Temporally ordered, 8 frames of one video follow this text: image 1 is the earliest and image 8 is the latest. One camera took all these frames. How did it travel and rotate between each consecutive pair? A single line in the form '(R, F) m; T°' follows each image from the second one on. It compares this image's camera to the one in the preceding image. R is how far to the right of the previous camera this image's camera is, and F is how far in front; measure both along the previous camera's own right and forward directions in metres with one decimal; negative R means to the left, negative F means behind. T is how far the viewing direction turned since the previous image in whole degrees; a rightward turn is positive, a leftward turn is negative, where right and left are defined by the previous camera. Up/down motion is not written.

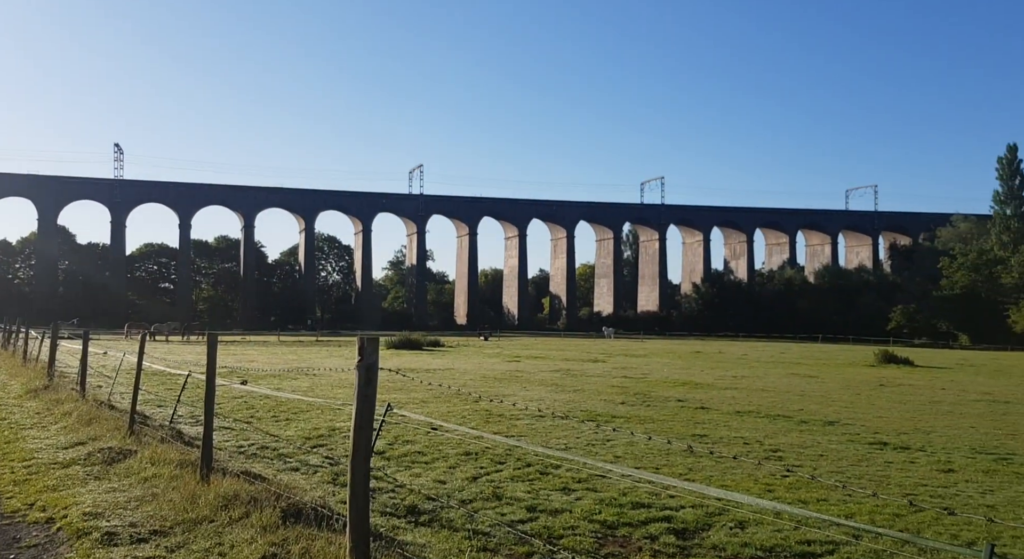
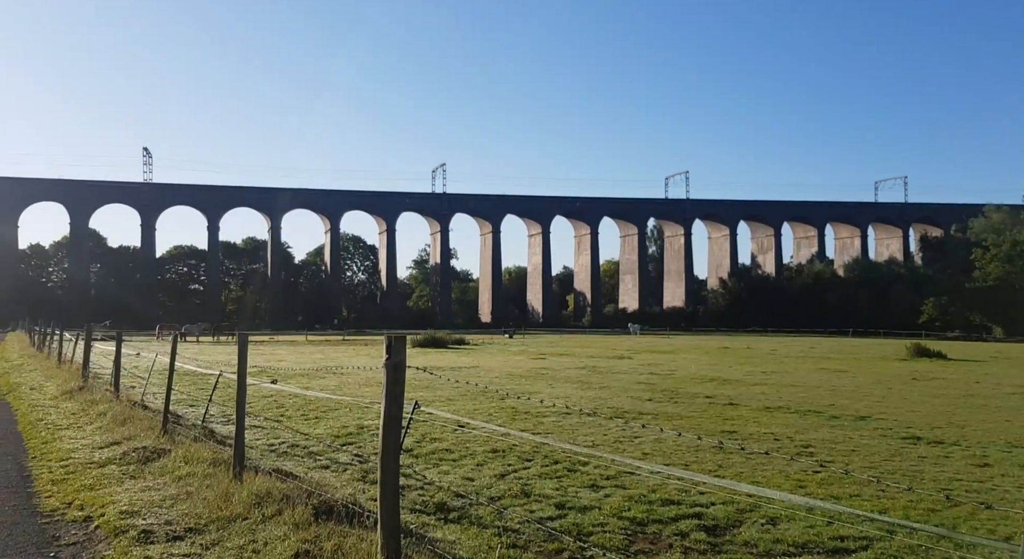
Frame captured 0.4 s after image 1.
(0.0, 0.0) m; -2°
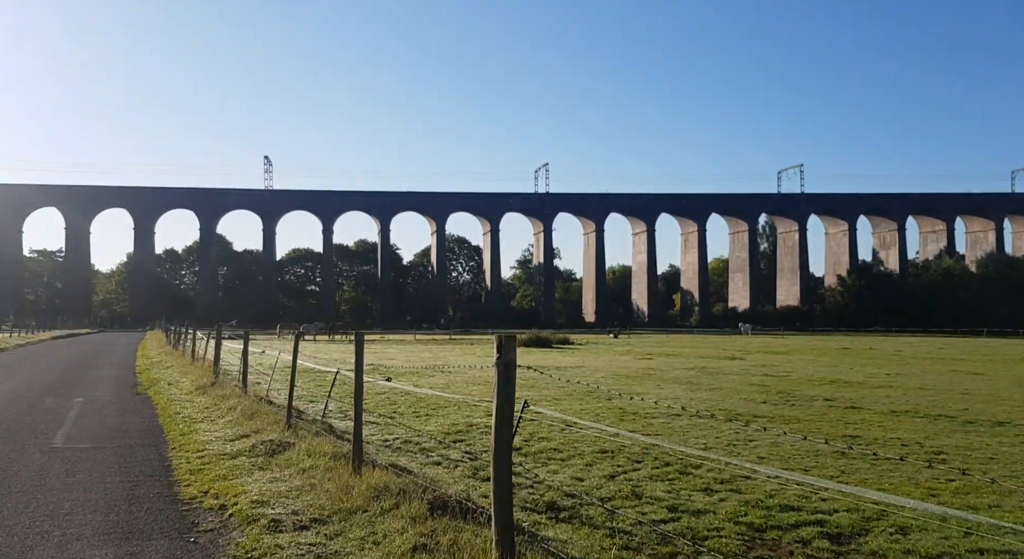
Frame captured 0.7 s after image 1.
(0.0, 0.0) m; -8°
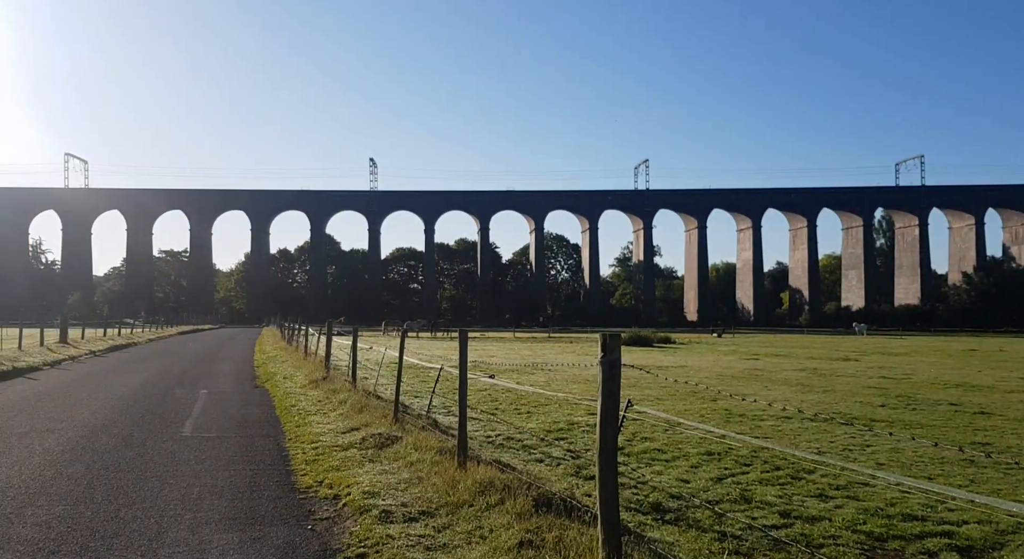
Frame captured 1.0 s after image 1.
(0.0, 0.0) m; -8°
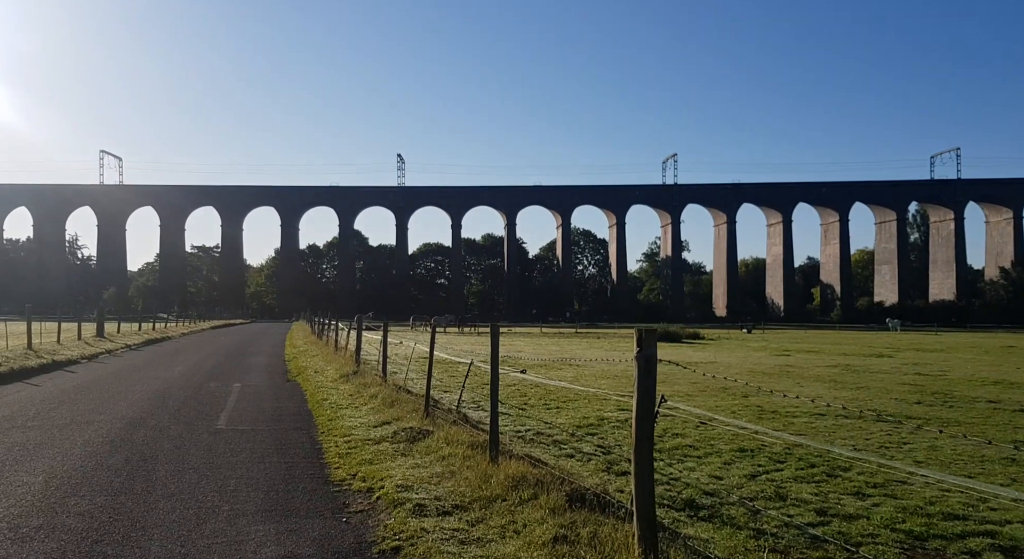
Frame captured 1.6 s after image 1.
(0.0, 0.0) m; -2°
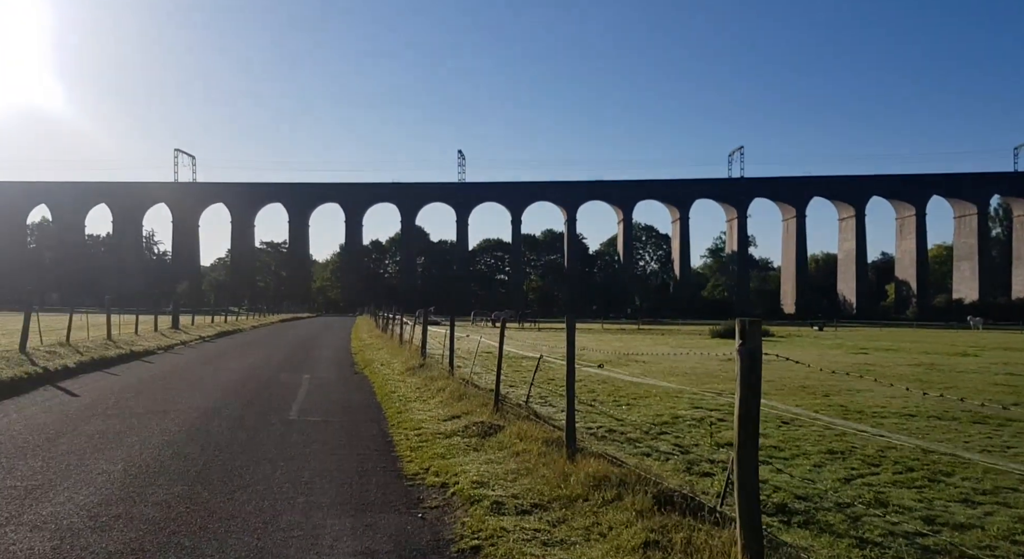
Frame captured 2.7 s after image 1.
(-0.2, +0.3) m; -5°
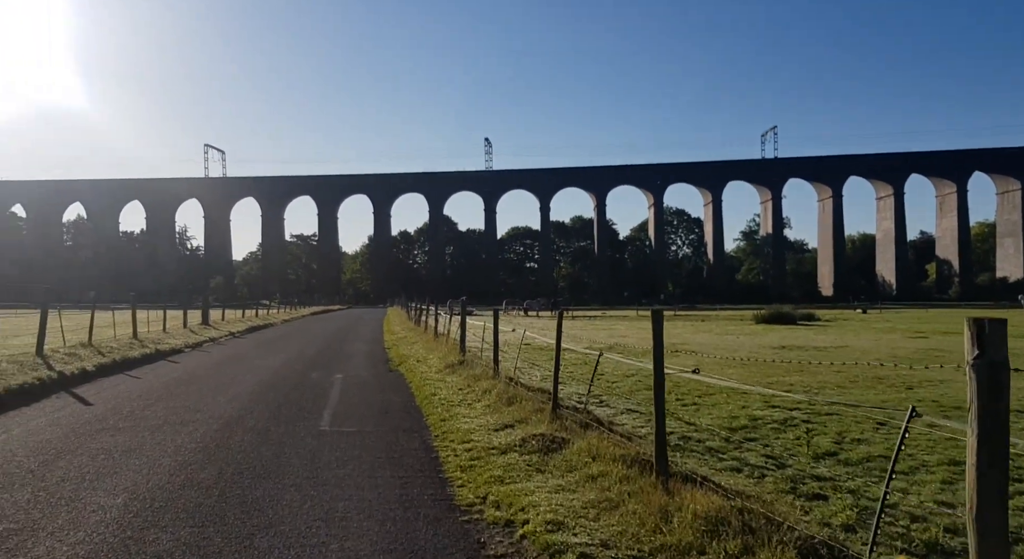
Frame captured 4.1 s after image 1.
(-0.3, +1.2) m; -2°
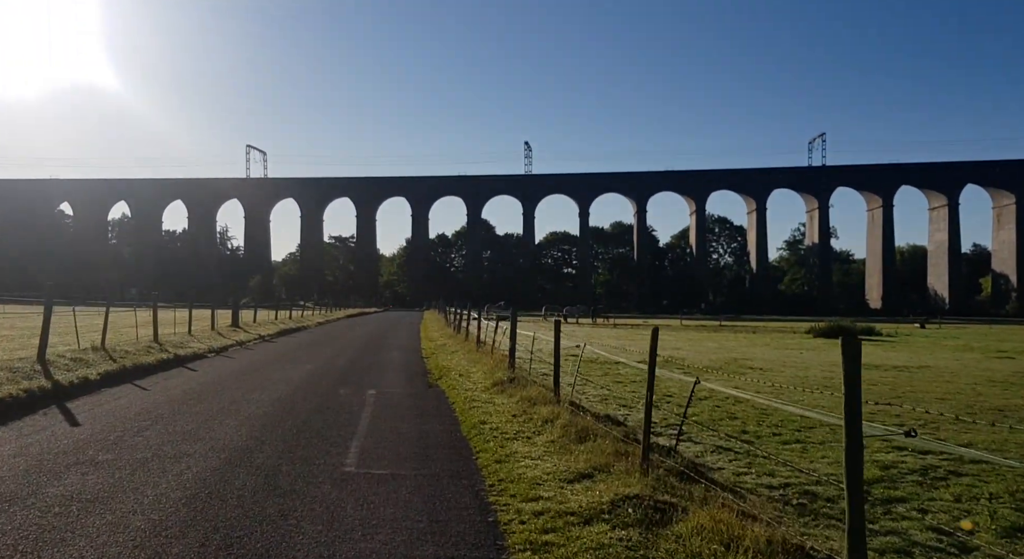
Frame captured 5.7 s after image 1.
(-0.4, +1.8) m; -3°
